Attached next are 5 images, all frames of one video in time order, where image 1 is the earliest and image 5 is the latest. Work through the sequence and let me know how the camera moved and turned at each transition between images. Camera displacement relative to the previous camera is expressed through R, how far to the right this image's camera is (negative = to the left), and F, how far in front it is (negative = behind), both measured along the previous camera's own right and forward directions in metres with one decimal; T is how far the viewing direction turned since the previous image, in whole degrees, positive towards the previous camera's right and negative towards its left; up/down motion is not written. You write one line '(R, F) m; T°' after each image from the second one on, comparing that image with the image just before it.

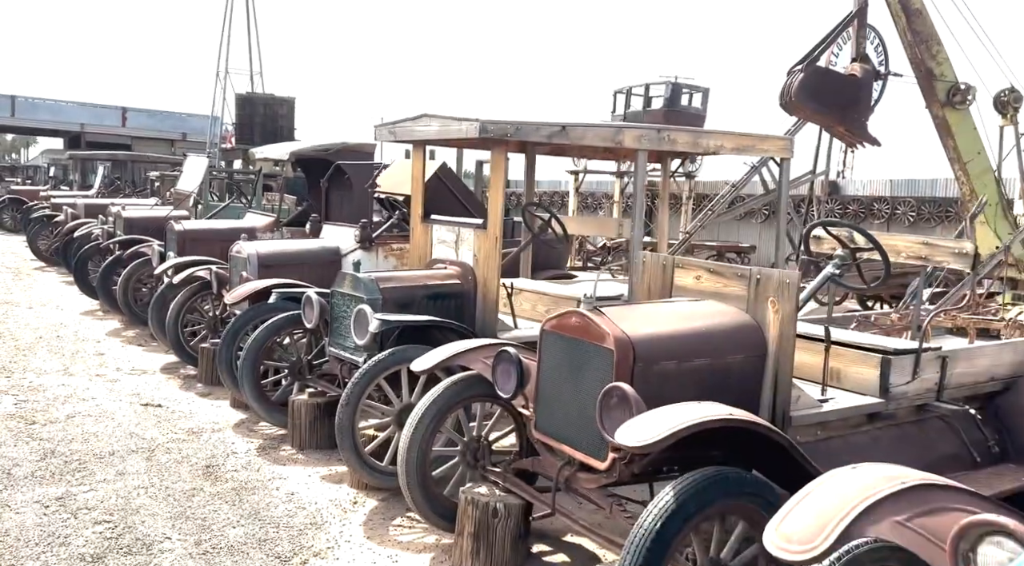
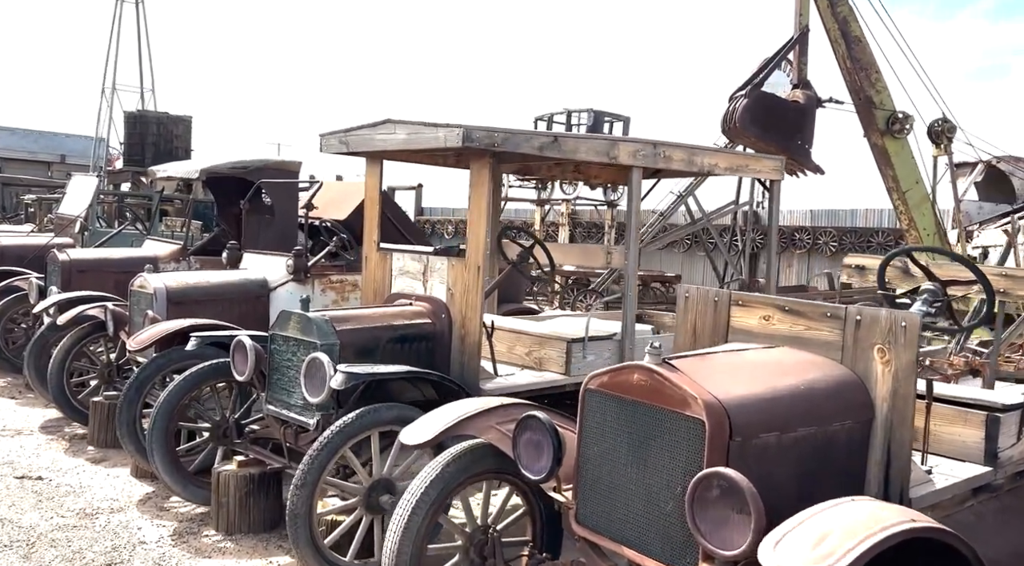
(-0.4, +1.0) m; +6°
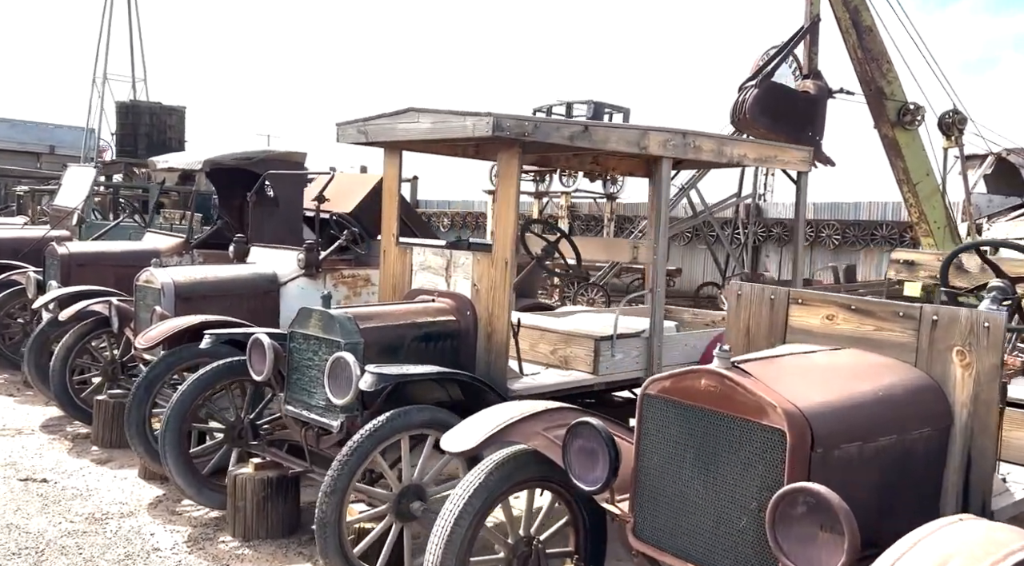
(-0.2, +0.2) m; +1°
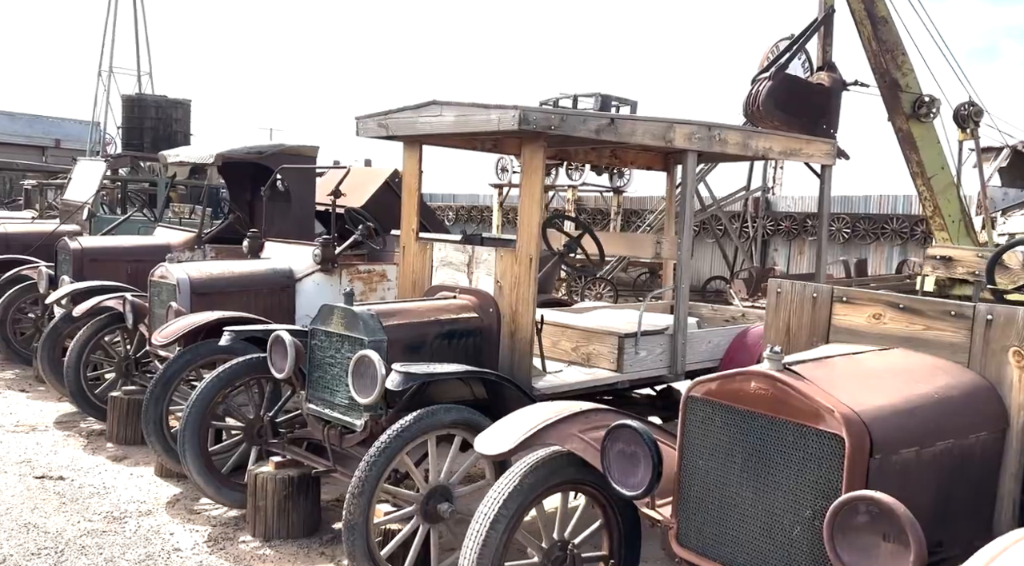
(-0.1, +0.1) m; 0°
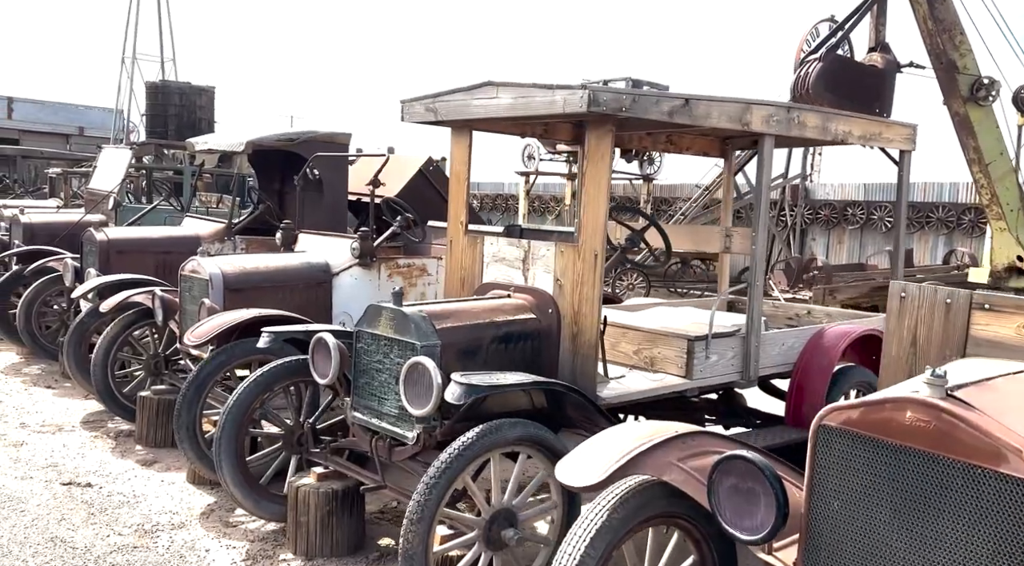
(-0.2, +0.4) m; -1°
